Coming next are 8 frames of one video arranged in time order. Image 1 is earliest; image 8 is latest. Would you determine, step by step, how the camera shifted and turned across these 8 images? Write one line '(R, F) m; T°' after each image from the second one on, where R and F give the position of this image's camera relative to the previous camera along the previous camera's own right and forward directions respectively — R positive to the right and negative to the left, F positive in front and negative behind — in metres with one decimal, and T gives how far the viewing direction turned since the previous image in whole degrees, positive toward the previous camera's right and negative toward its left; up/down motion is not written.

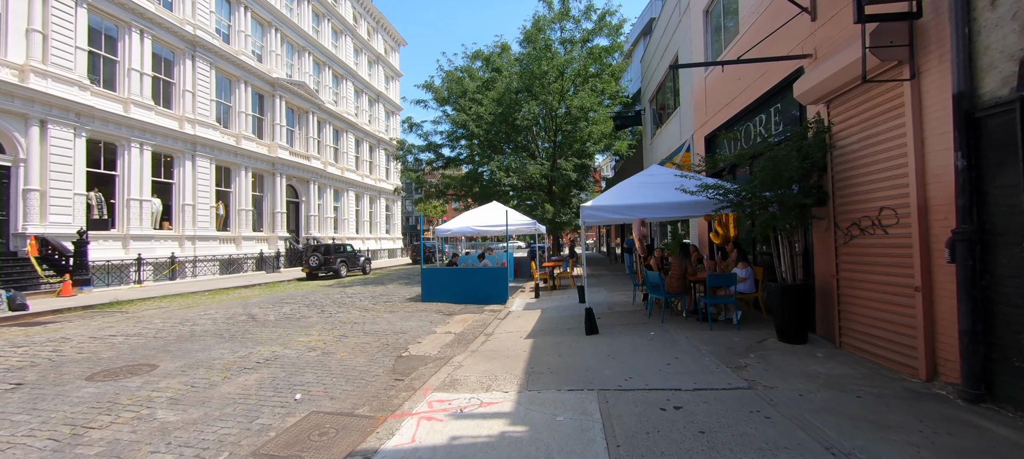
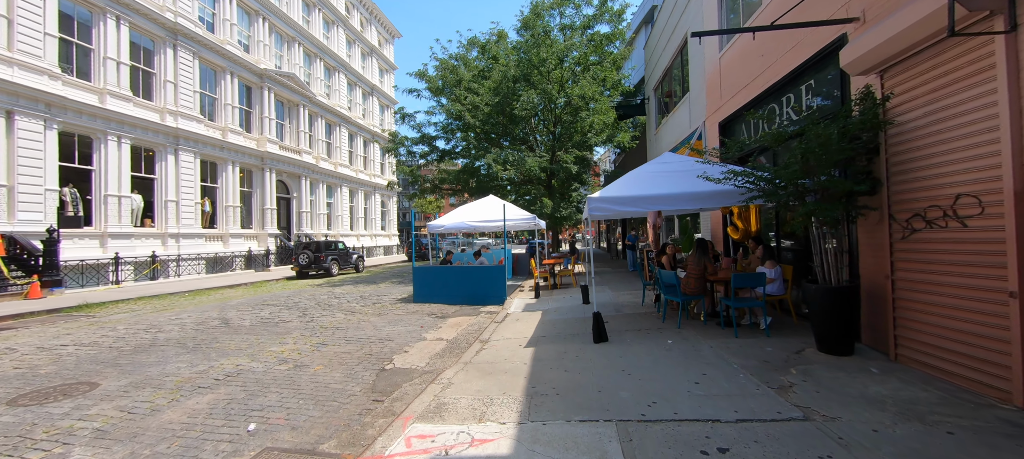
(0.0, +0.8) m; 0°
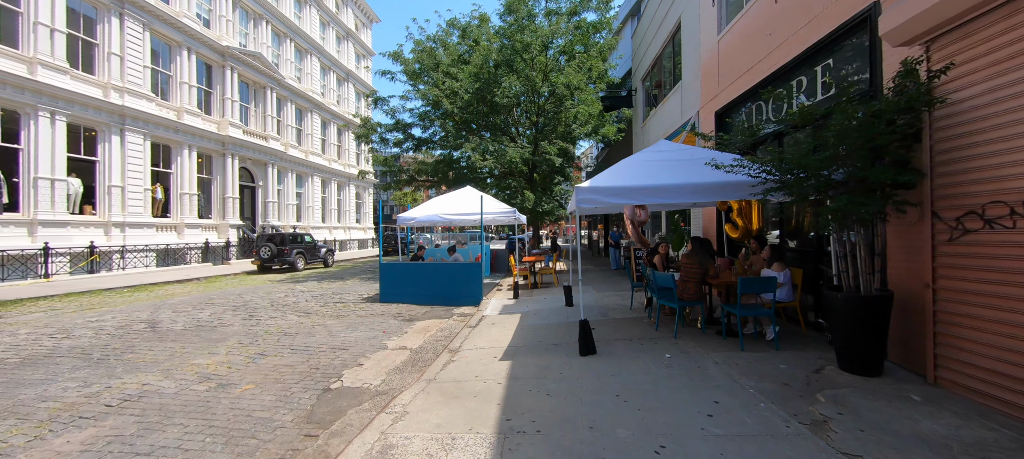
(+0.1, +0.9) m; +3°
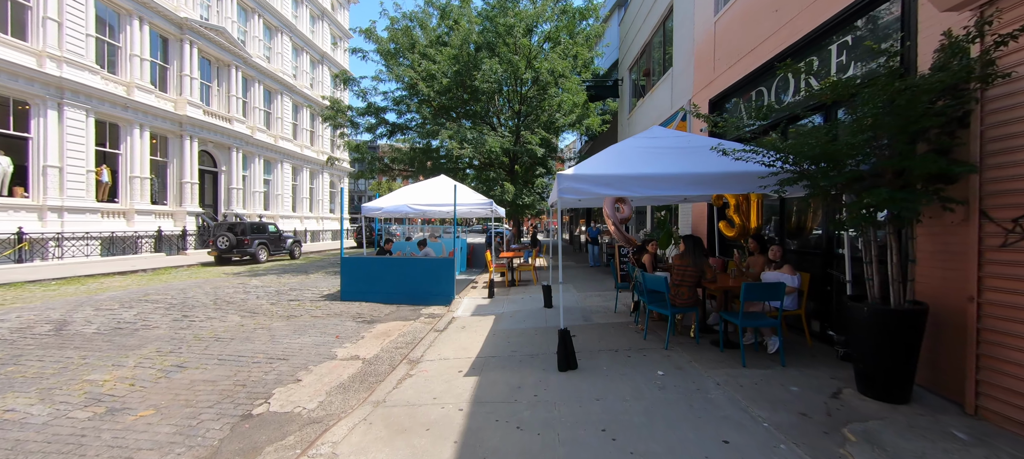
(+0.1, +0.8) m; +3°
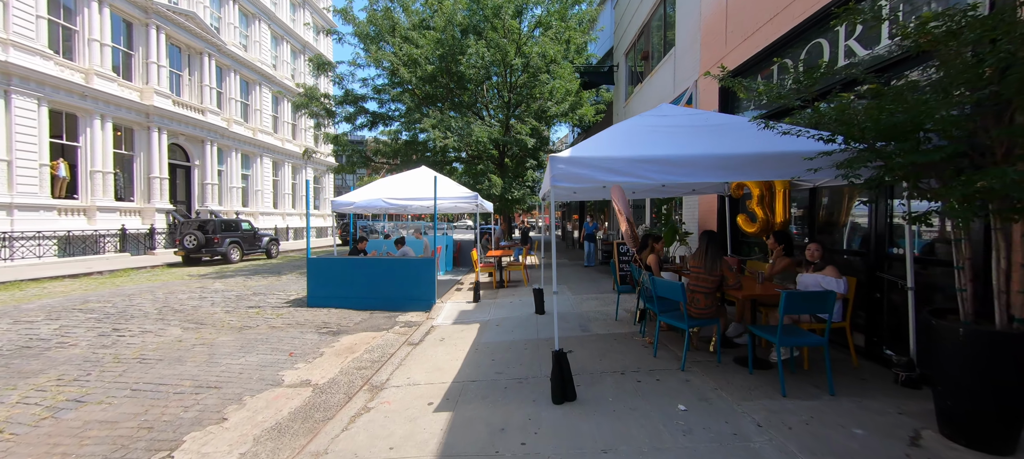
(+0.1, +0.9) m; +1°
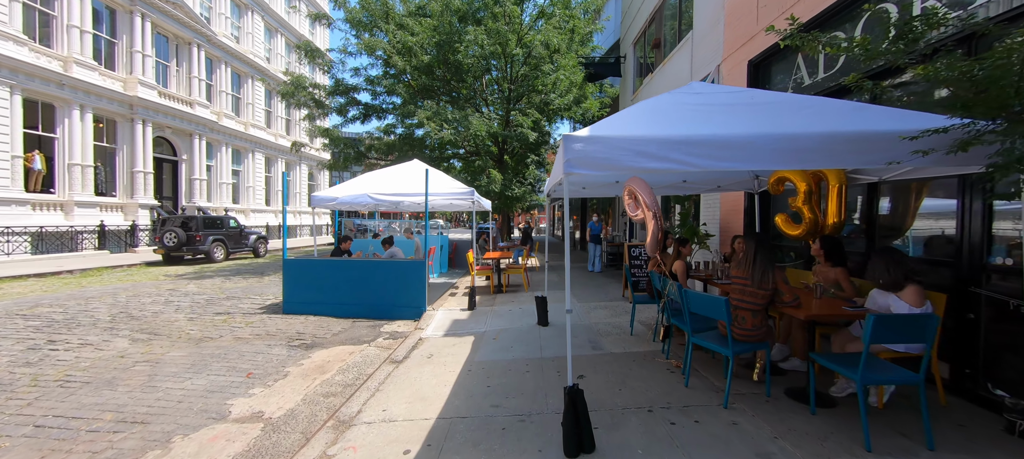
(0.0, +0.8) m; 0°
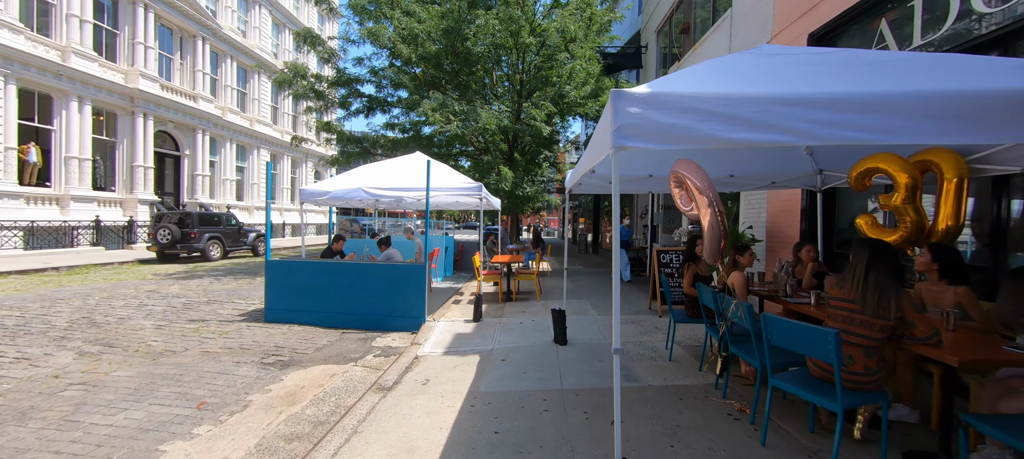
(-0.1, +0.9) m; -1°
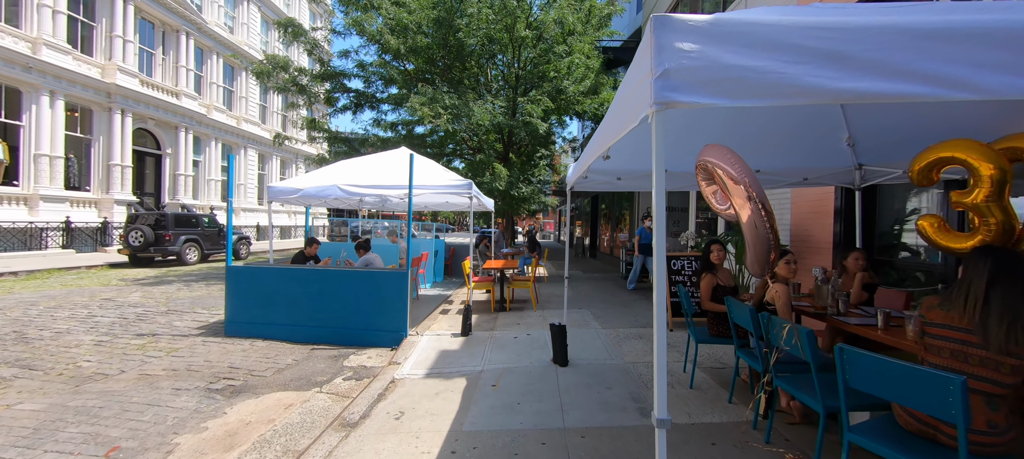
(0.0, +0.7) m; +1°
